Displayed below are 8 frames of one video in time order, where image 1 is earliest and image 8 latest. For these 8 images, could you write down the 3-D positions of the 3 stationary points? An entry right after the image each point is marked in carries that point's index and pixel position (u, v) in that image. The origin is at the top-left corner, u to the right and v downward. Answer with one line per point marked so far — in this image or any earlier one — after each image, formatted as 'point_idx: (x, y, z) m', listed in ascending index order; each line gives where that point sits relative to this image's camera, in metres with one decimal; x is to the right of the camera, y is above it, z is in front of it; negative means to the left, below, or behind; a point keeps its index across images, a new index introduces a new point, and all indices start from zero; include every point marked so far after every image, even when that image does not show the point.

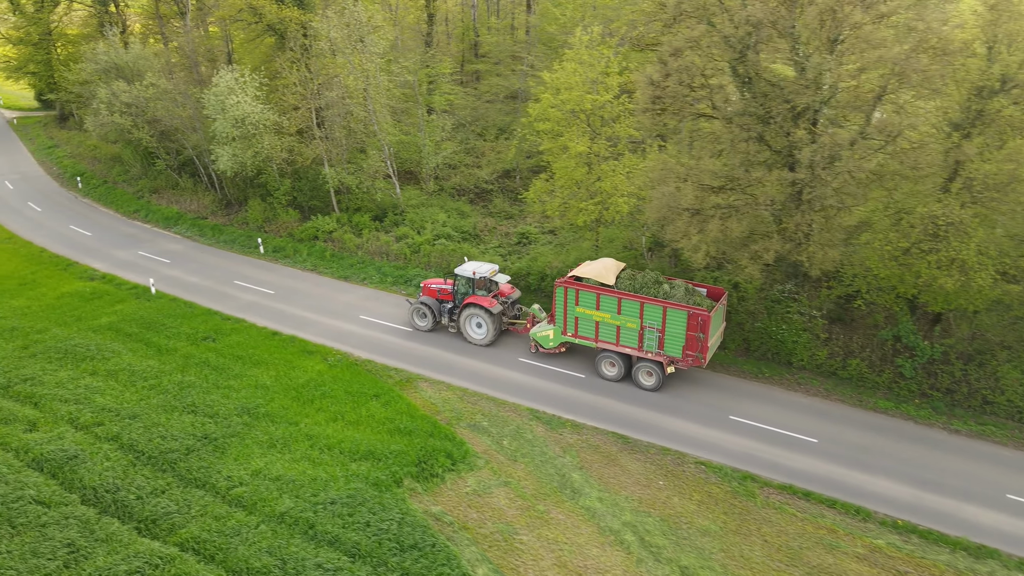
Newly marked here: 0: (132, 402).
0: (-9.9, -3.0, +18.7) m
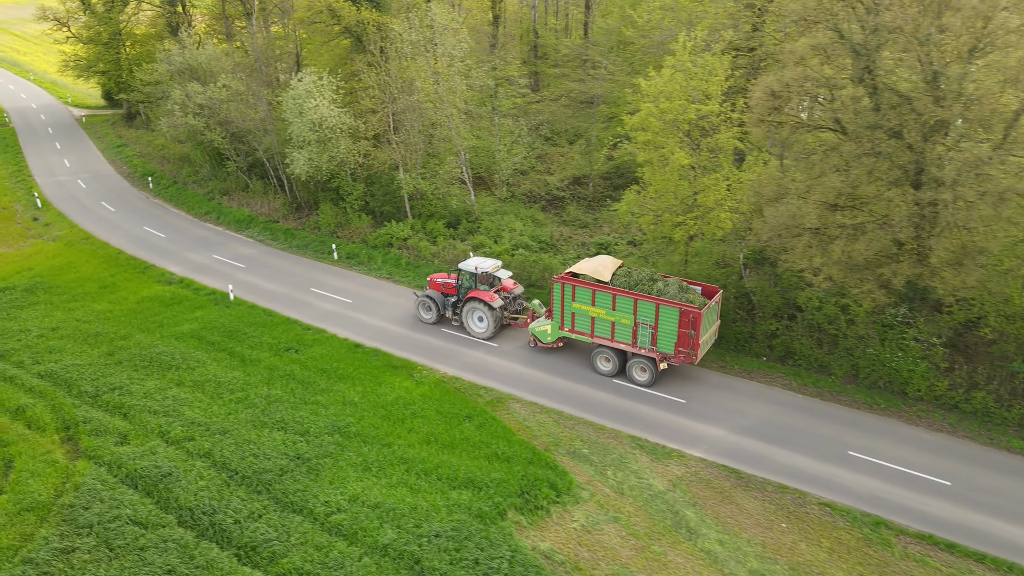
0: (-7.4, -3.2, +18.3) m
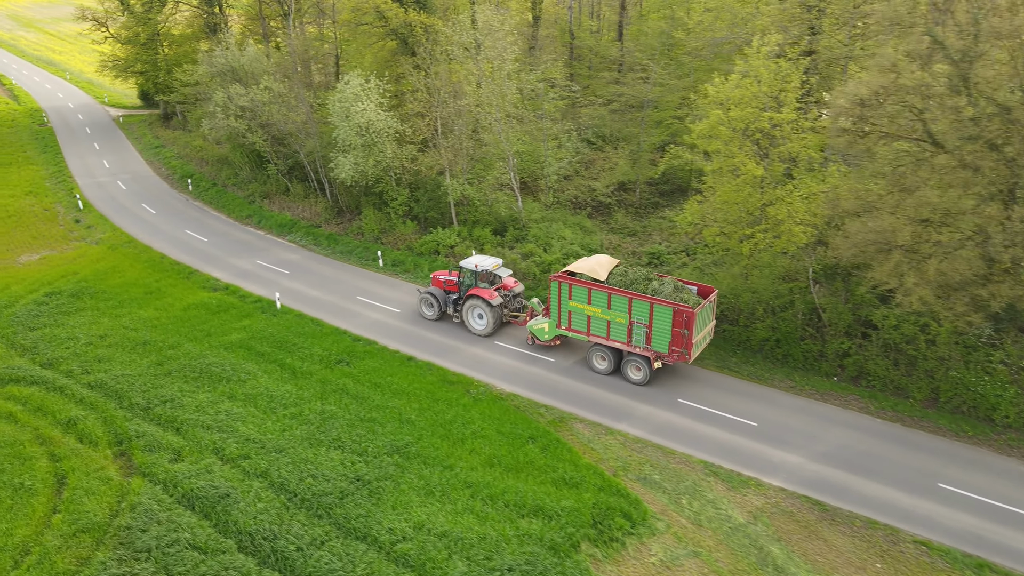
0: (-5.8, -3.5, +17.7) m
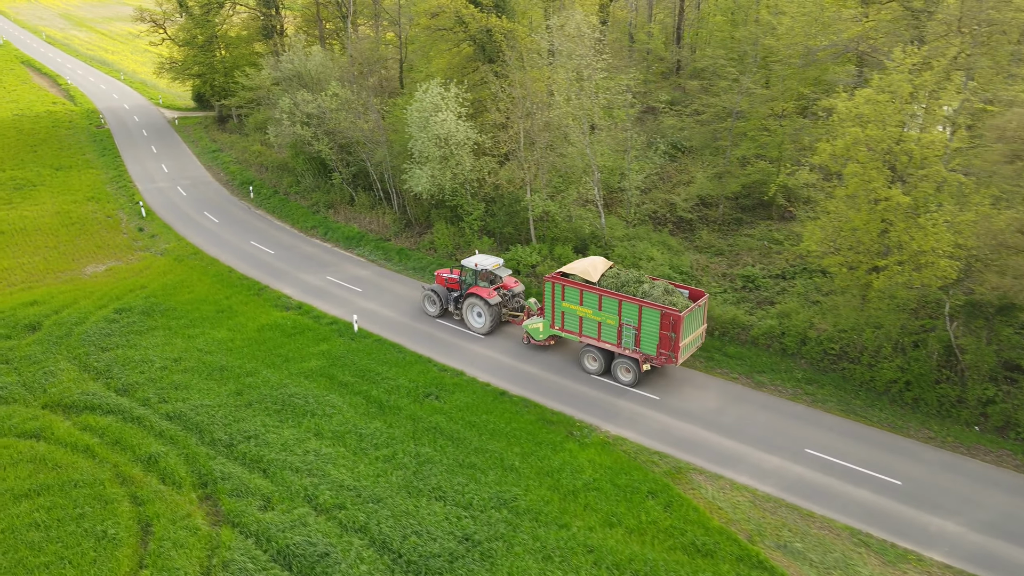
0: (-3.2, -4.3, +16.3) m
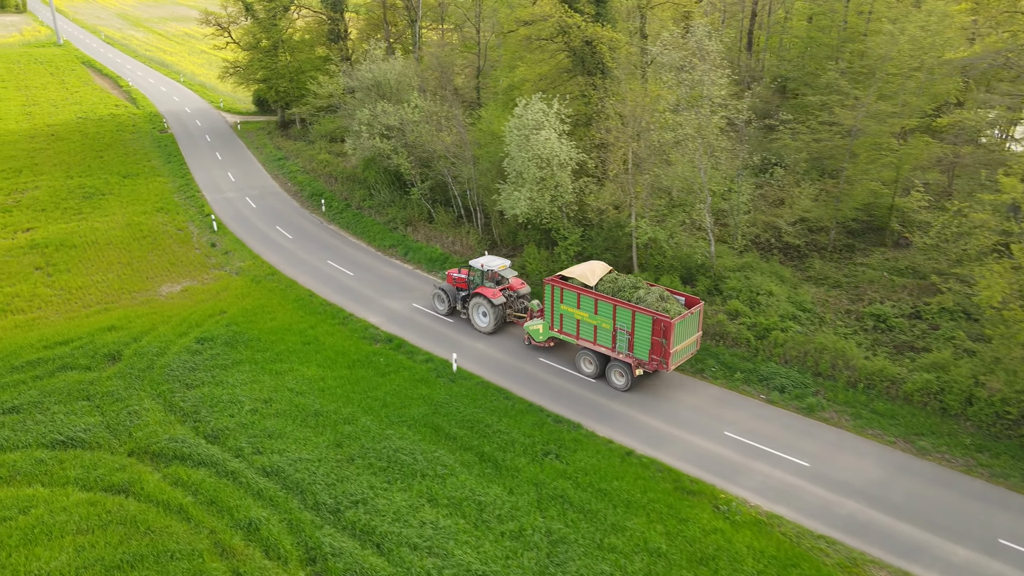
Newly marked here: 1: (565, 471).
0: (-0.3, -5.4, +14.3) m
1: (+1.2, -4.3, +17.0) m
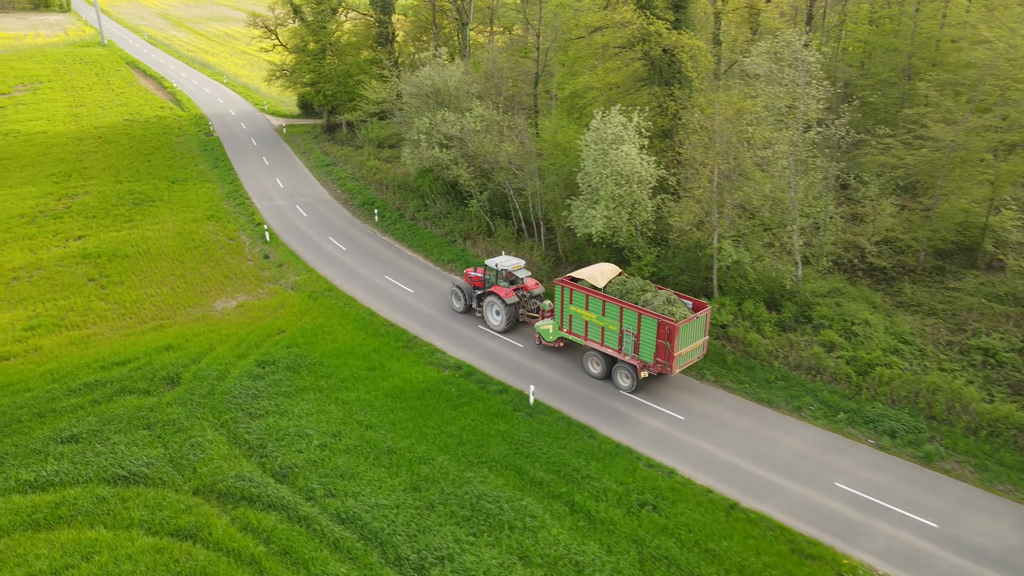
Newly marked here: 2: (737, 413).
0: (+1.7, -6.2, +12.8) m
1: (+3.3, -5.1, +15.5) m
2: (+6.3, -3.5, +20.1) m
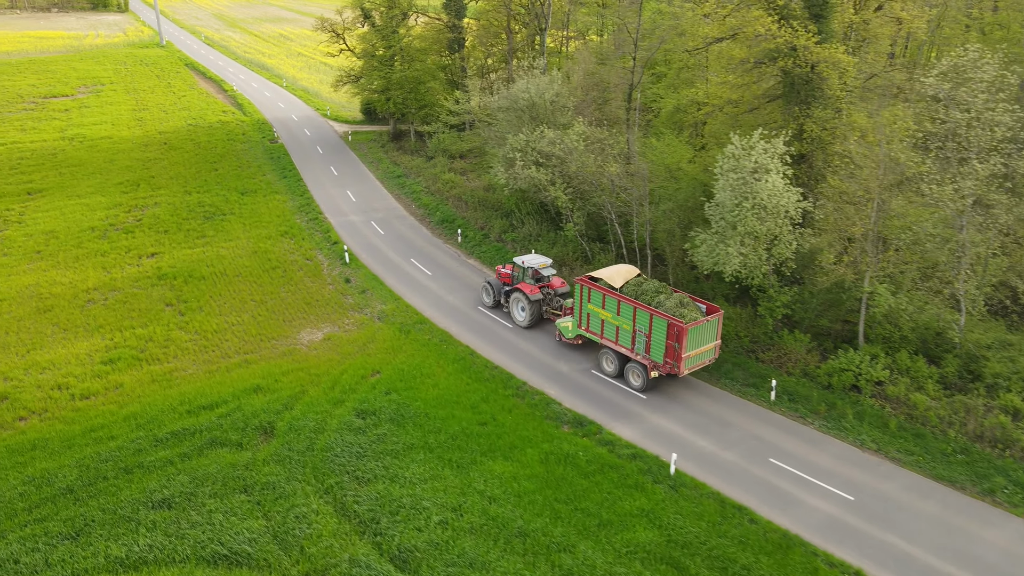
0: (+4.6, -7.5, +10.2) m
1: (+6.4, -6.5, +12.8) m
2: (+9.6, -4.9, +17.3) m
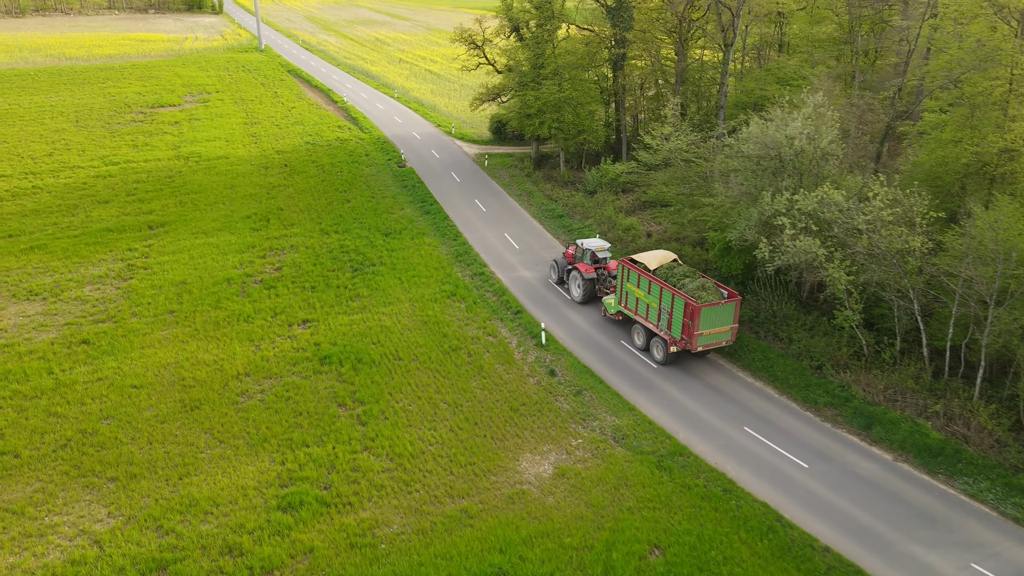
0: (+10.9, -10.9, +3.0) m
1: (+12.9, -10.0, +5.4) m
2: (+16.5, -8.5, +9.6) m
